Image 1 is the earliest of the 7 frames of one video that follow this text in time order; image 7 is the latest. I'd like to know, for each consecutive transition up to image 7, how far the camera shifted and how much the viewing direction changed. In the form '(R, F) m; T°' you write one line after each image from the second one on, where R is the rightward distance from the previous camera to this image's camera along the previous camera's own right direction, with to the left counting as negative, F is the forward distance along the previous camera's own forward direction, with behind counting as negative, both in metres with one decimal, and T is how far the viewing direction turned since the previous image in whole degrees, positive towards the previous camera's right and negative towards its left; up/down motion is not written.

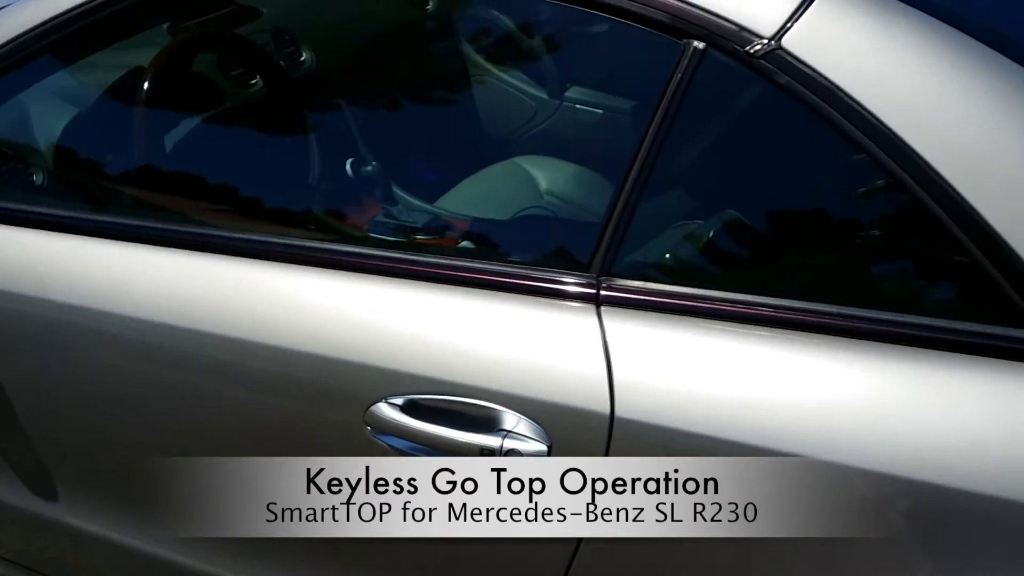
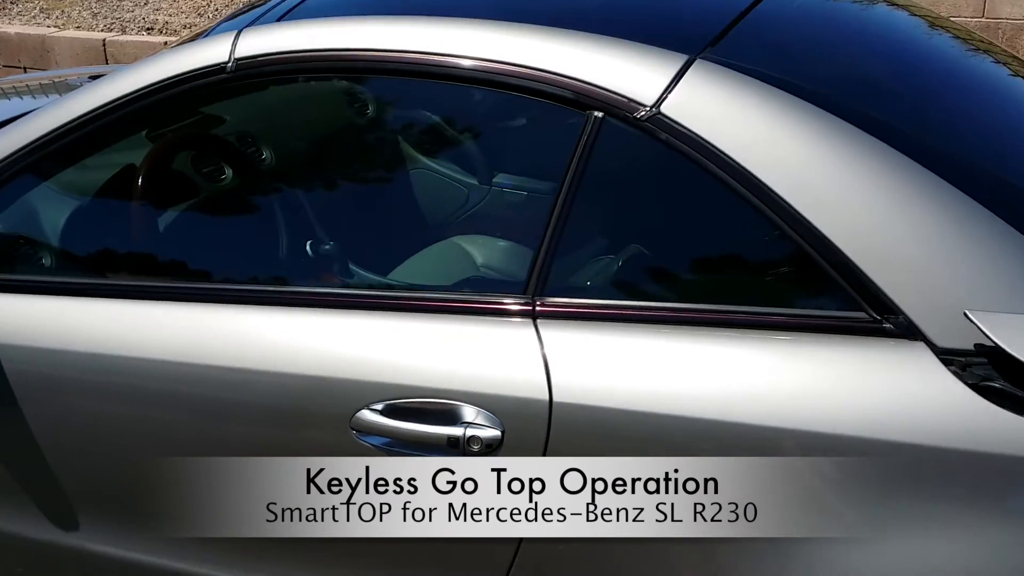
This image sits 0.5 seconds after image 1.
(0.0, -0.4) m; +3°
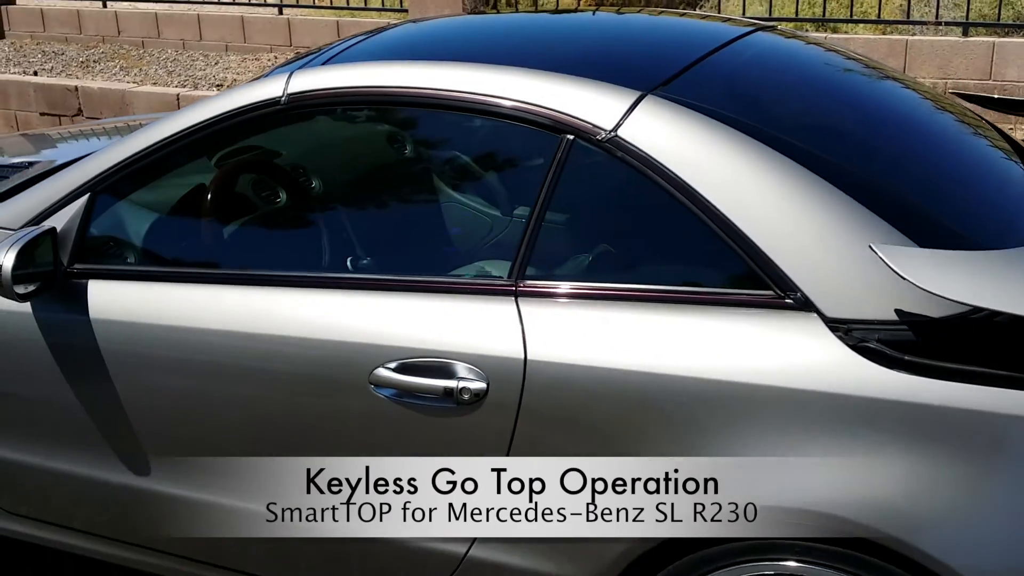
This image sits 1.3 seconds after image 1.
(+0.1, -0.4) m; -3°
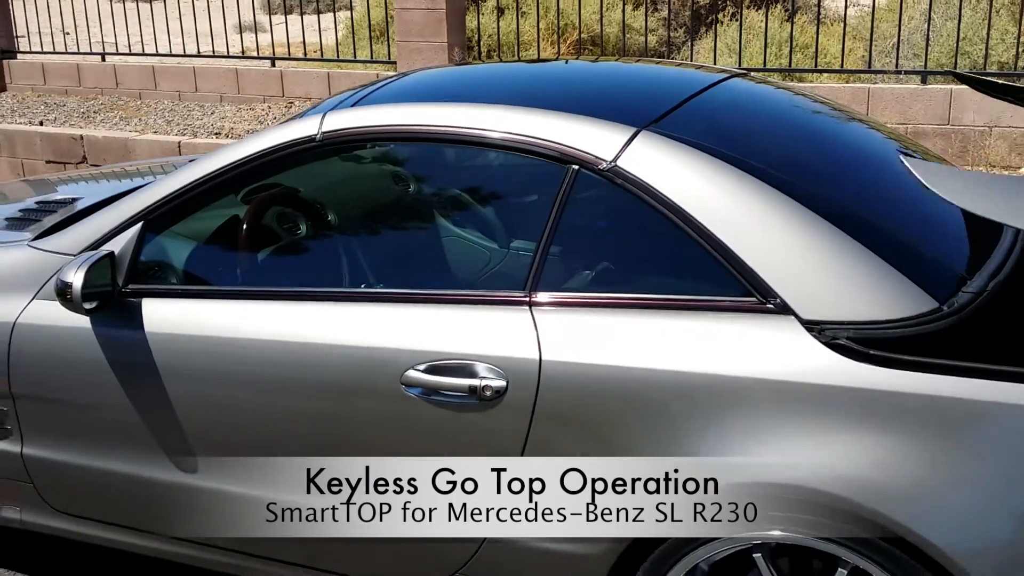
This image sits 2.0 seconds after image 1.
(-0.1, -0.3) m; +1°
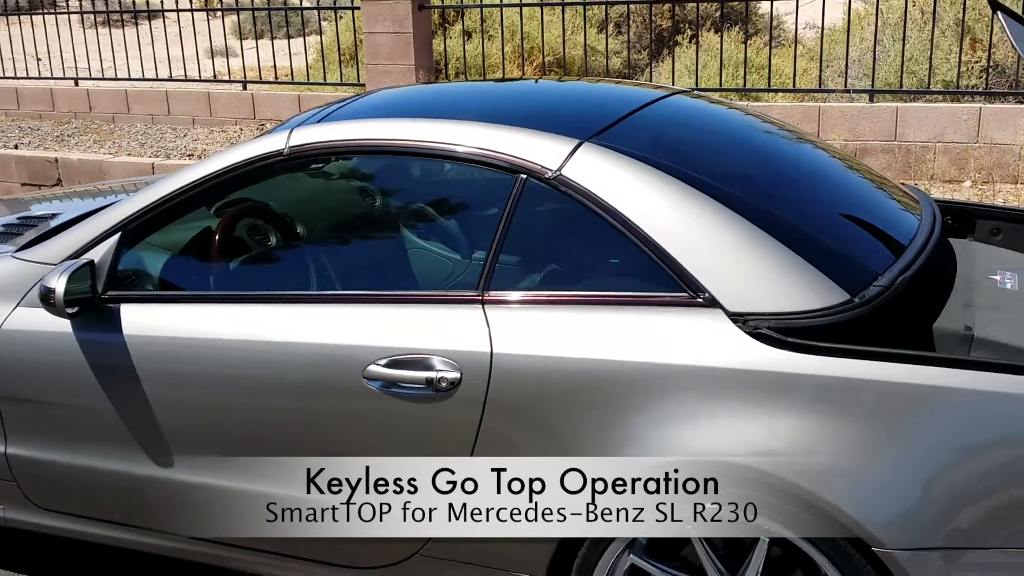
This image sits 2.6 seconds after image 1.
(0.0, -0.2) m; +1°
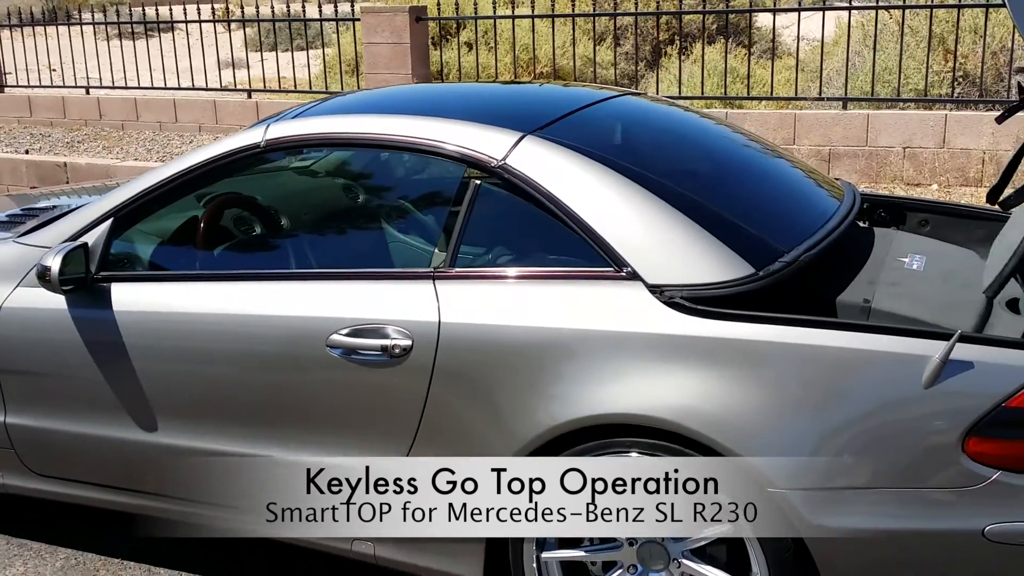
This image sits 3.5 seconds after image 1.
(+0.2, -0.3) m; -1°
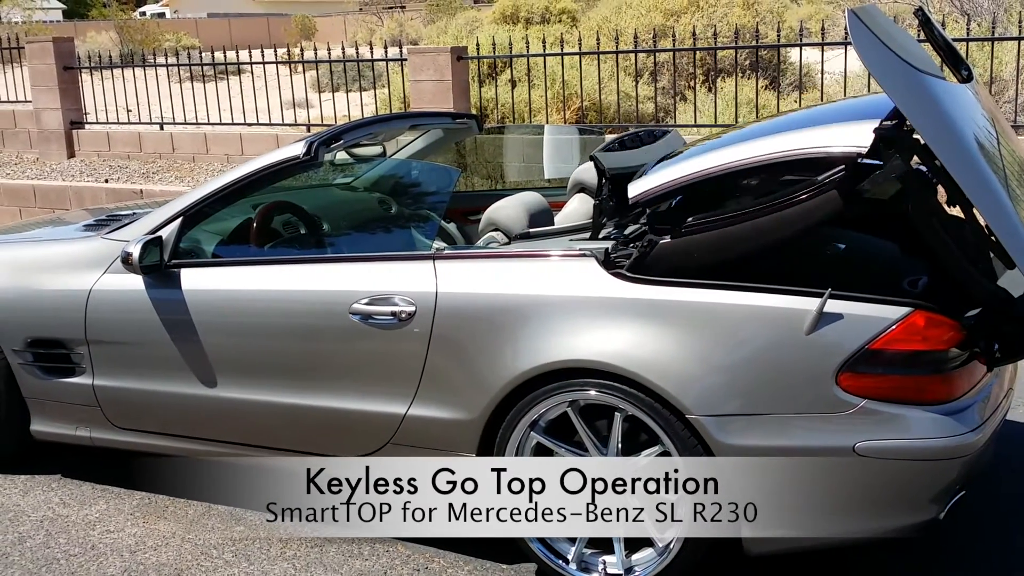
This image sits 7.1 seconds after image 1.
(+0.2, -0.7) m; -3°
